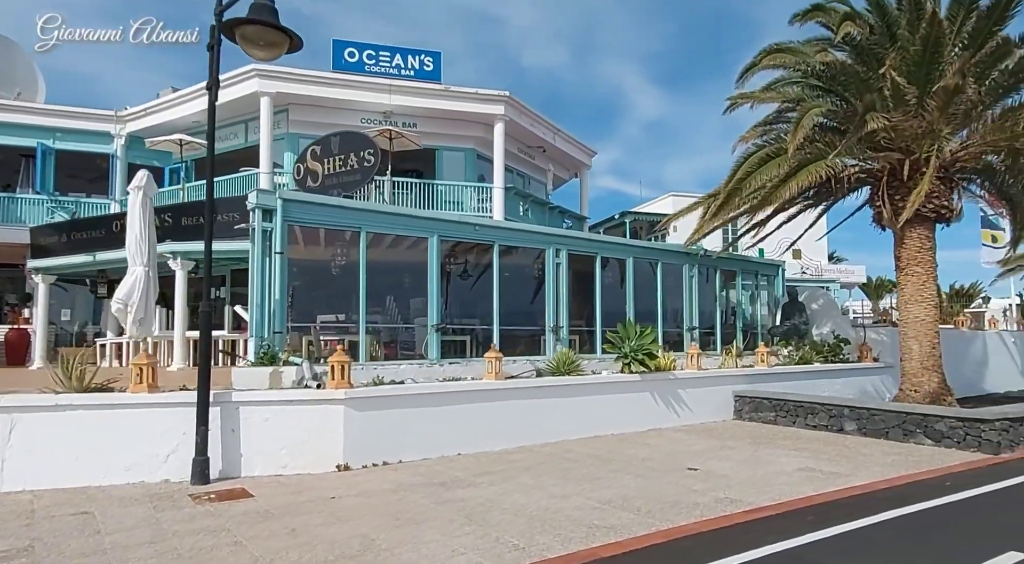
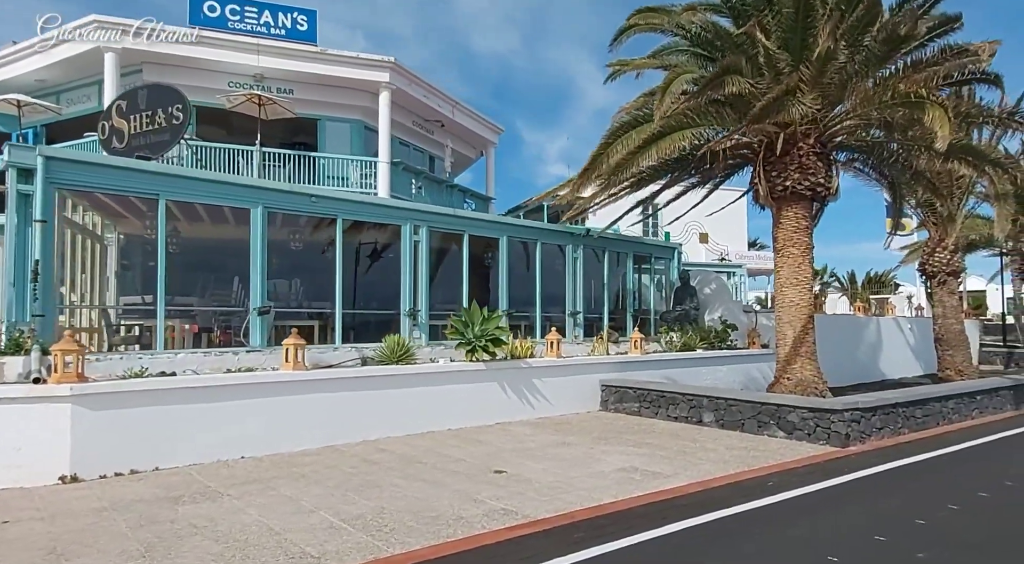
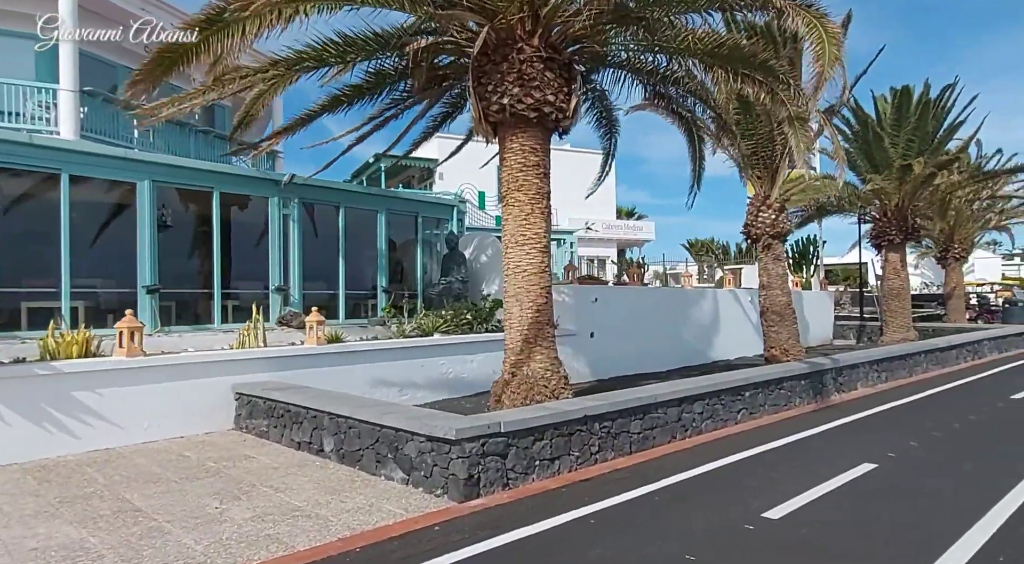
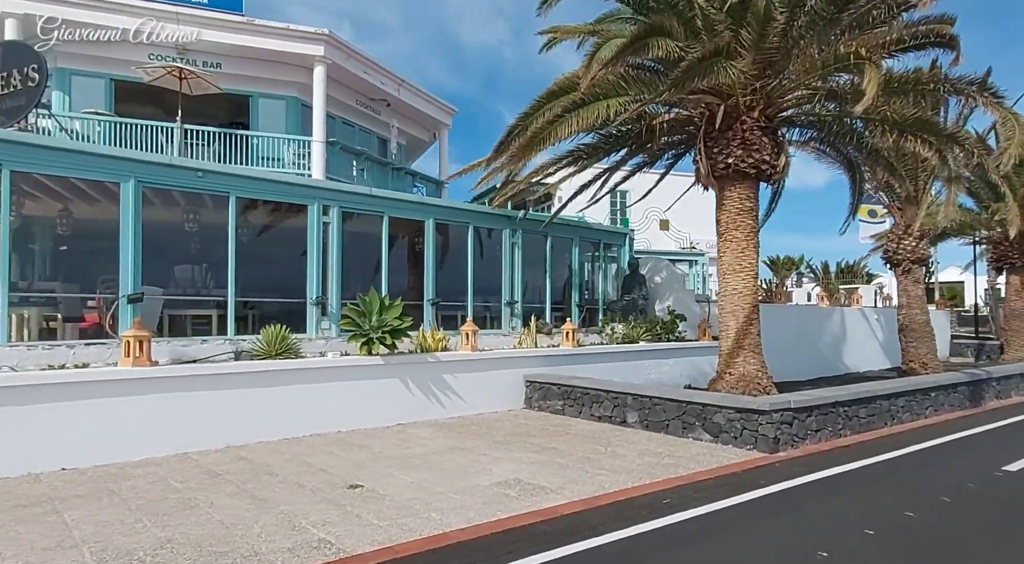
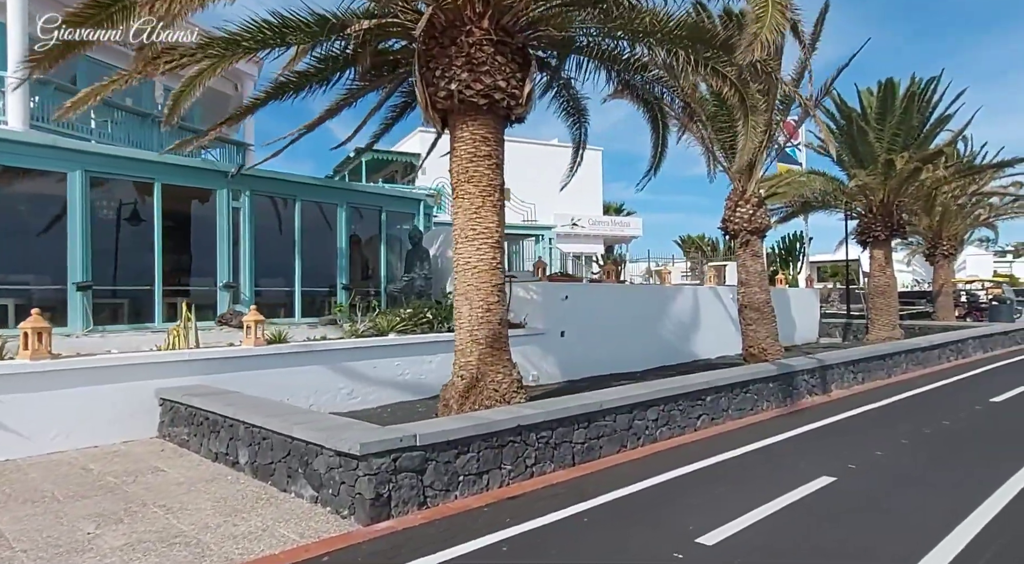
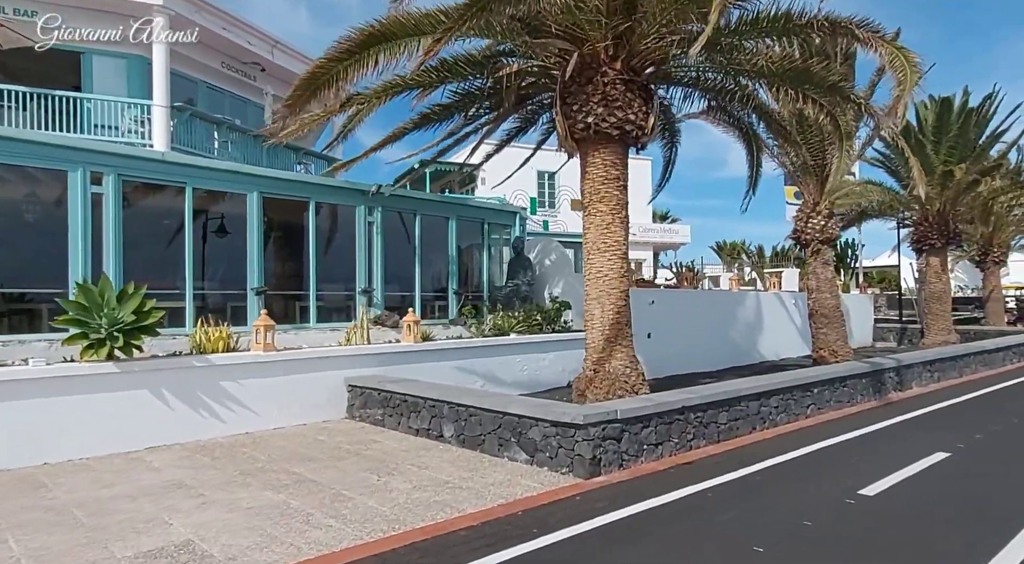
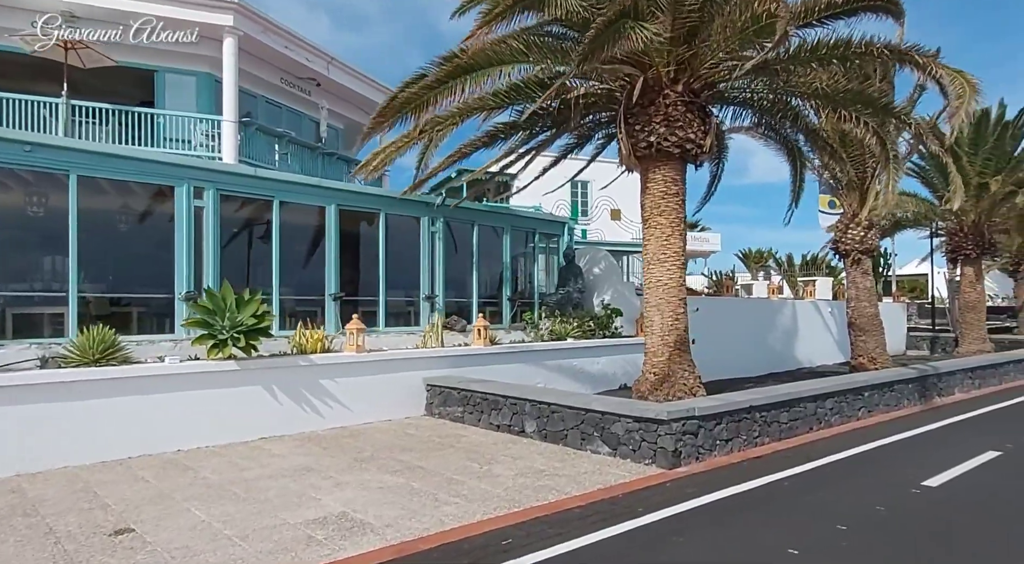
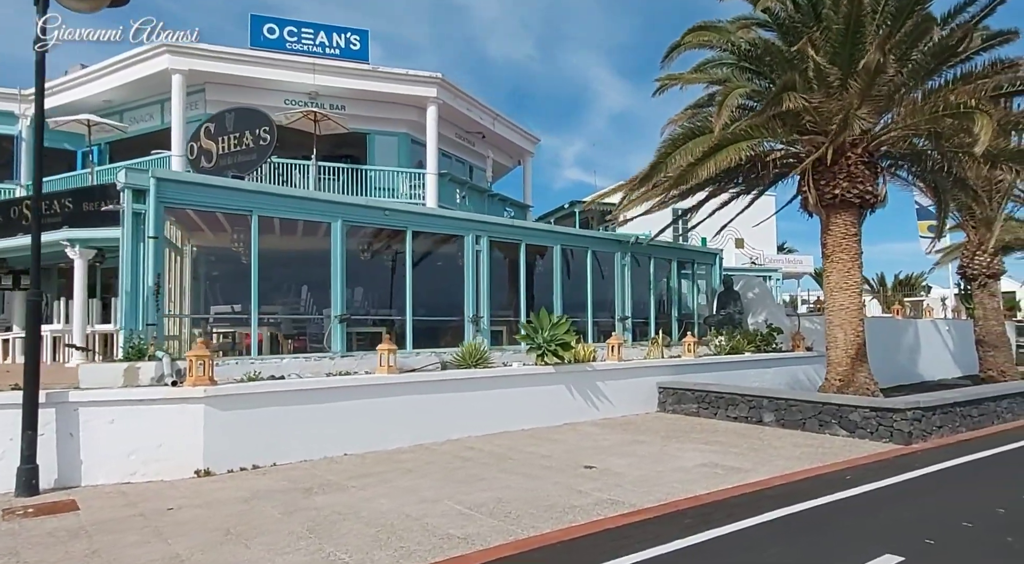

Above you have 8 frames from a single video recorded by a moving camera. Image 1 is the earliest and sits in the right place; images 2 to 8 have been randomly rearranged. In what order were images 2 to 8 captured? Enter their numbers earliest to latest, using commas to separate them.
8, 2, 4, 7, 6, 3, 5
